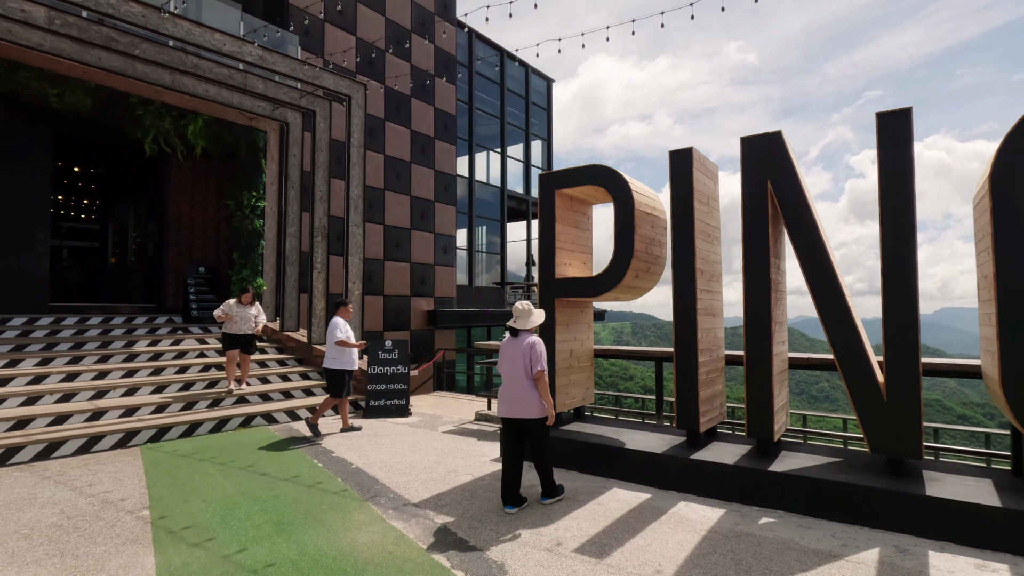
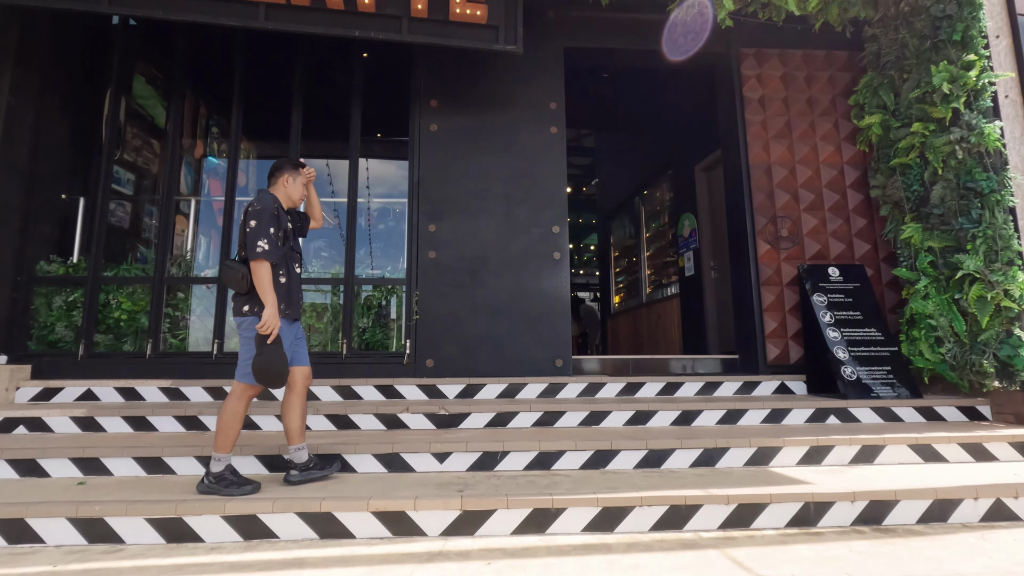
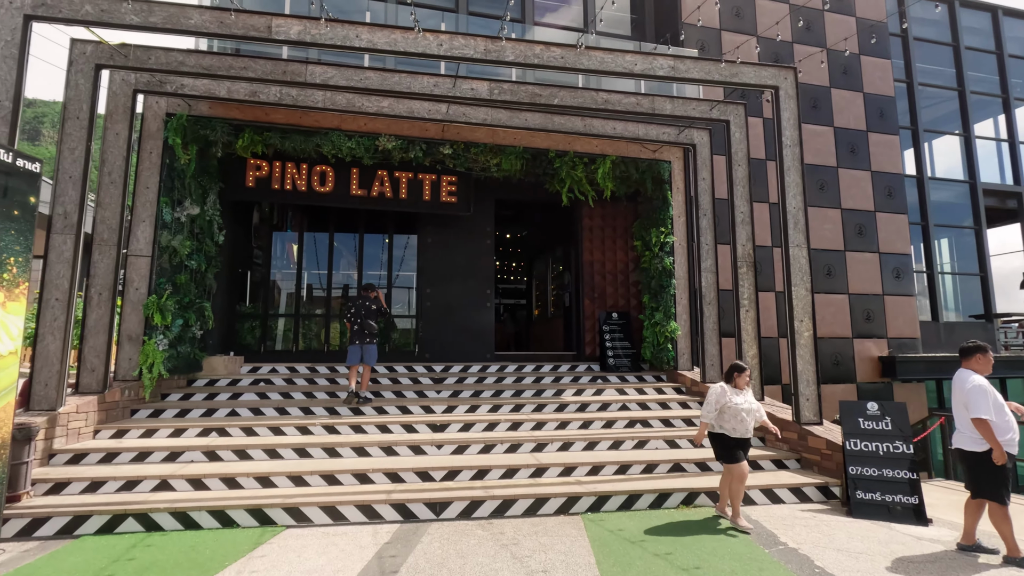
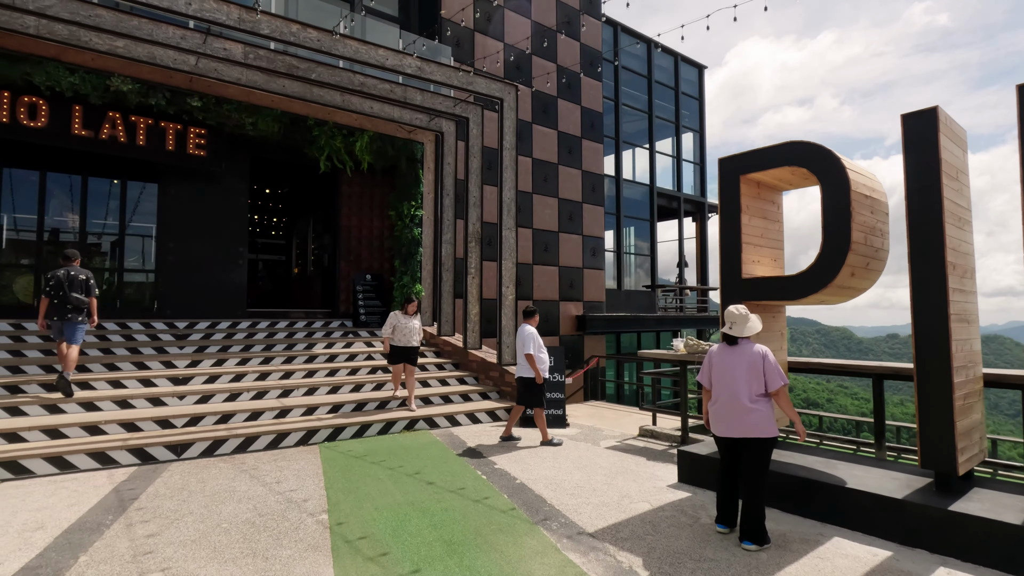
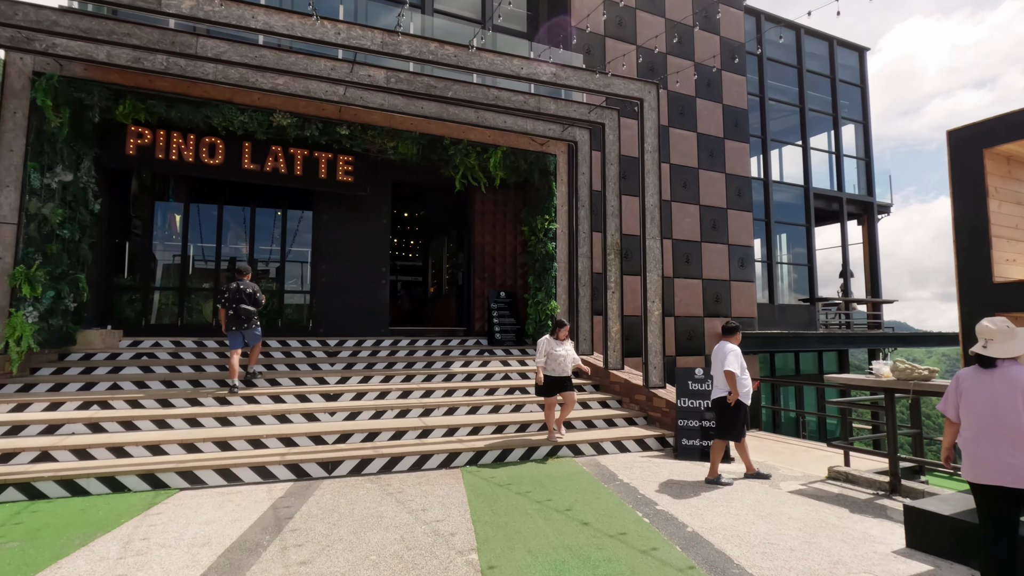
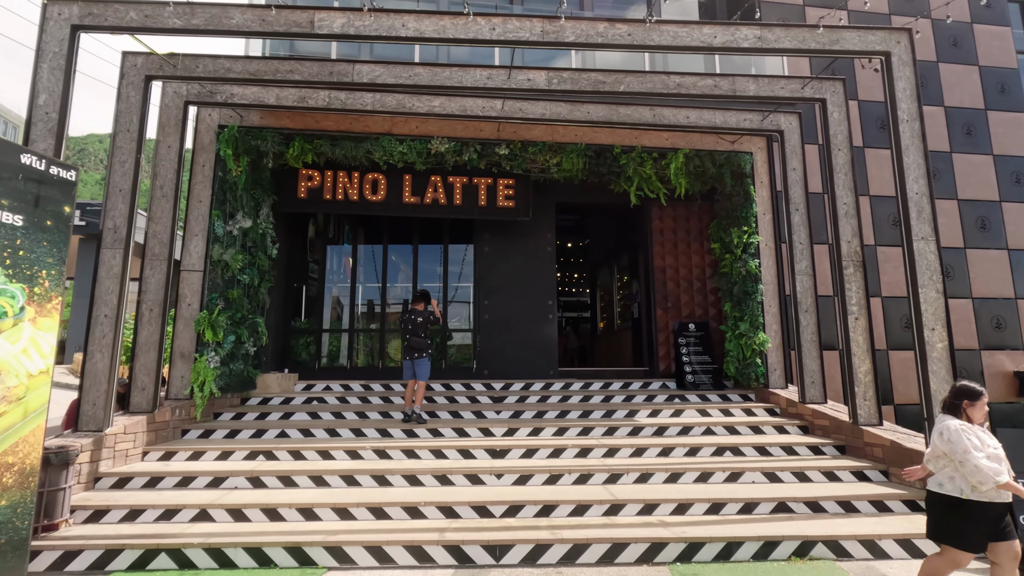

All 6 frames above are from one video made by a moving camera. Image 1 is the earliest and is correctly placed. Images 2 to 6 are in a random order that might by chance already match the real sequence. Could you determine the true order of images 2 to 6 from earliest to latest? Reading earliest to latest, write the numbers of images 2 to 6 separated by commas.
4, 5, 3, 6, 2
